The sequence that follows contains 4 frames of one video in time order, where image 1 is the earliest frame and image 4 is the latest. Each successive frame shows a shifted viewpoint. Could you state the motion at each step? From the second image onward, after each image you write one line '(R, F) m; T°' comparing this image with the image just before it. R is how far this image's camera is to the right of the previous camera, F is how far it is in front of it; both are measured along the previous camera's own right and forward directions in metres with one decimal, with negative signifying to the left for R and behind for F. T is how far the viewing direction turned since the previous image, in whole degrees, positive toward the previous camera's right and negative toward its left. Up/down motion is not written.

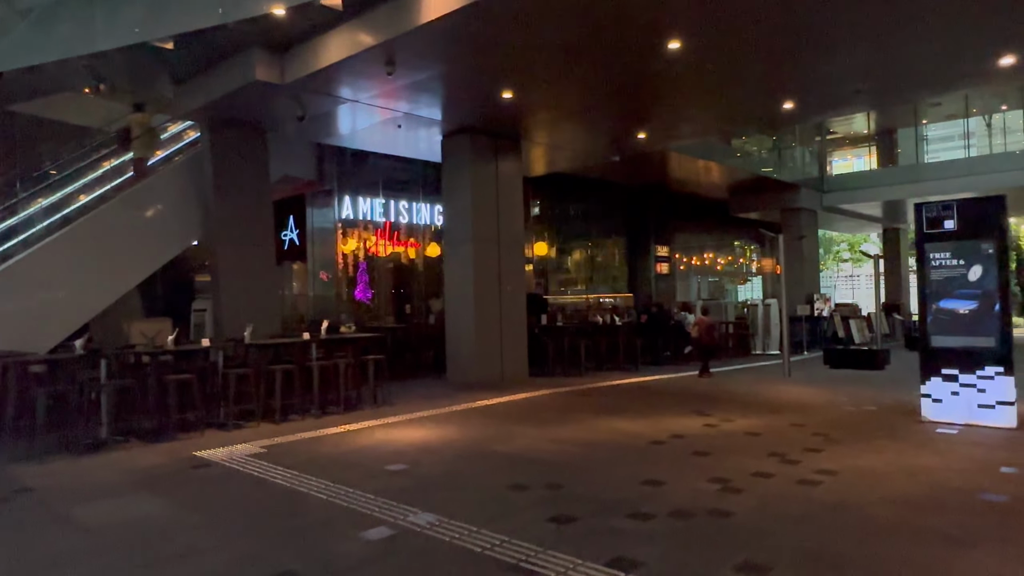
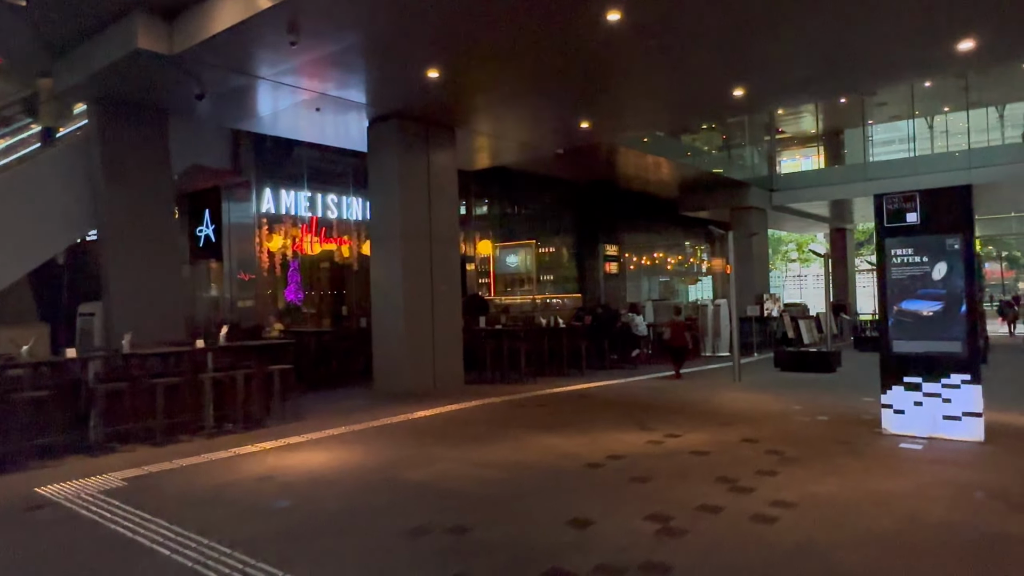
(+0.3, +0.9) m; +4°
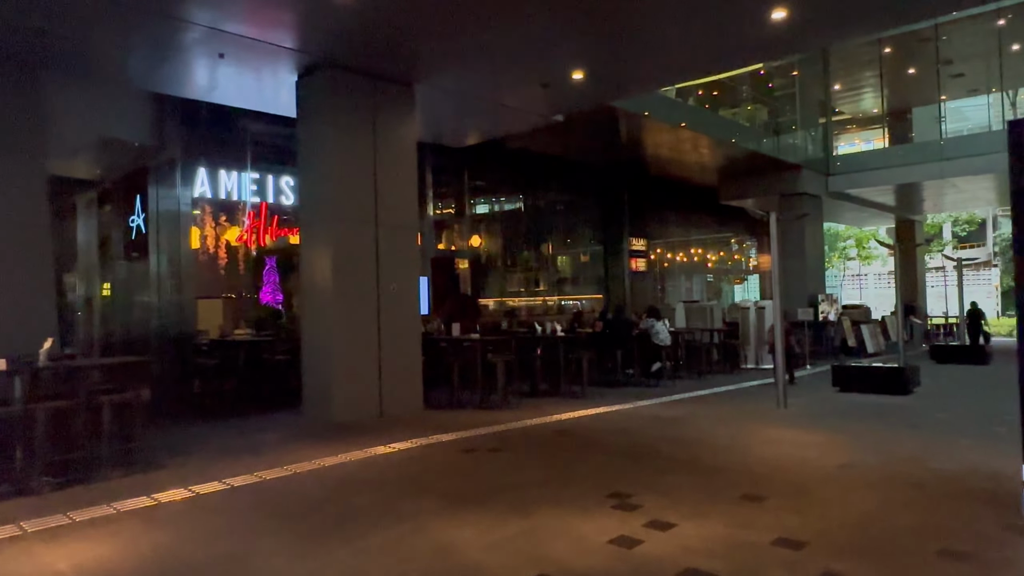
(+0.9, +2.4) m; -4°
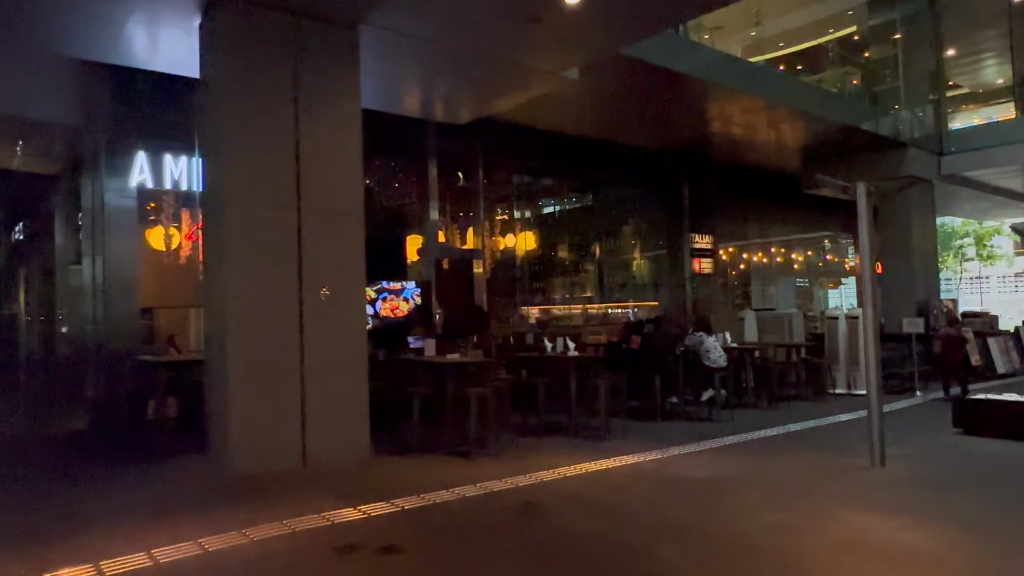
(+1.0, +2.3) m; -7°
